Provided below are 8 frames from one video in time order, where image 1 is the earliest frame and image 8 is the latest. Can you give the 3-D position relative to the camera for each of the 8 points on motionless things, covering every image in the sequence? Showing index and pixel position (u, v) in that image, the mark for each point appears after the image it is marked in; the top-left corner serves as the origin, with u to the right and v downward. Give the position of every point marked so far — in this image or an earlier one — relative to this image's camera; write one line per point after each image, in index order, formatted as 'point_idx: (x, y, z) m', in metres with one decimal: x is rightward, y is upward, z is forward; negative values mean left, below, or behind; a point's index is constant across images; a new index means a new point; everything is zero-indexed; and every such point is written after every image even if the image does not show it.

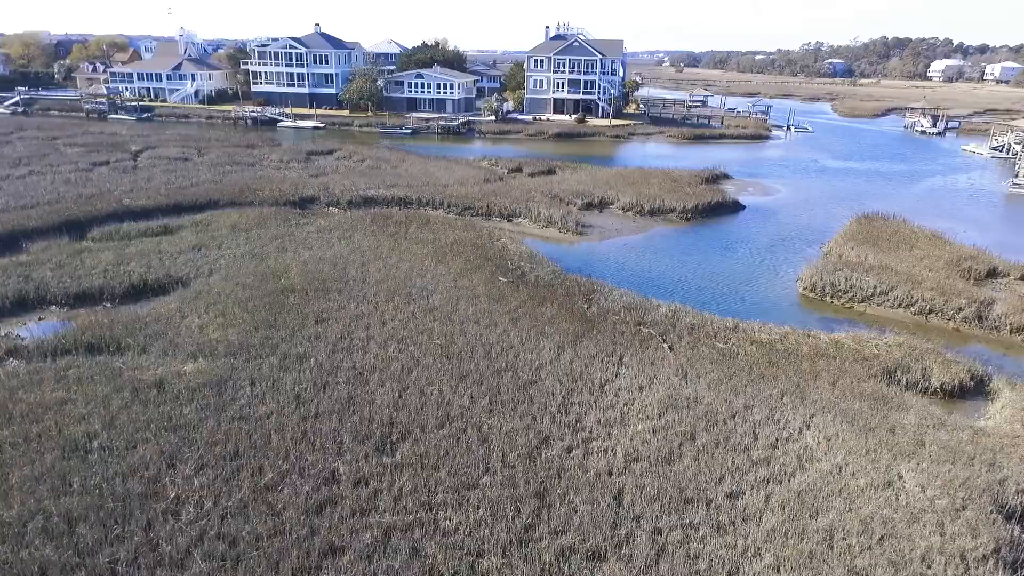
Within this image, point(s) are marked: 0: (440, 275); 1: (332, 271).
0: (-2.5, +0.4, +19.6) m
1: (-6.3, +0.6, +19.7) m
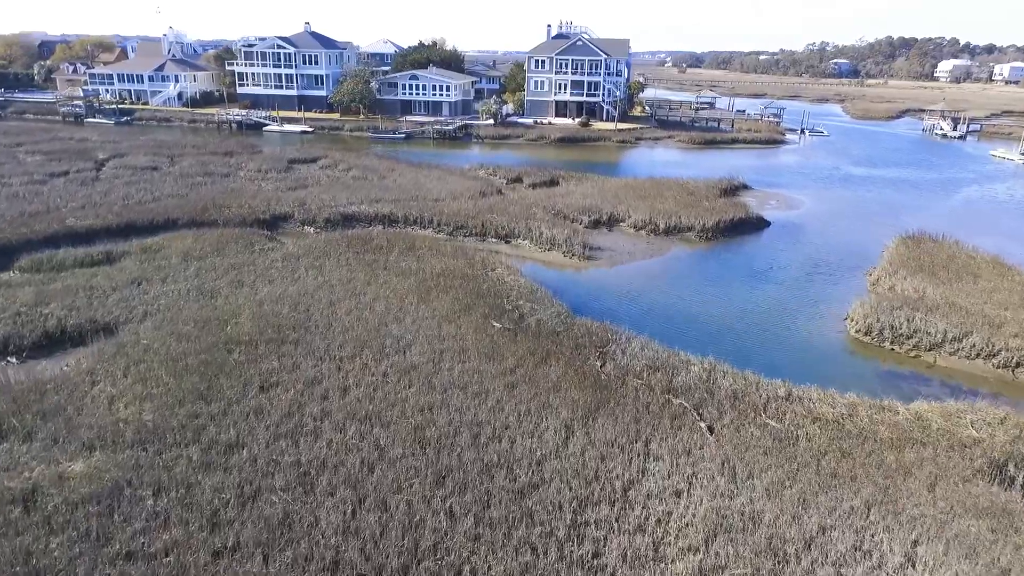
0: (-2.6, -0.9, +16.3) m
1: (-6.4, -0.7, +16.3) m
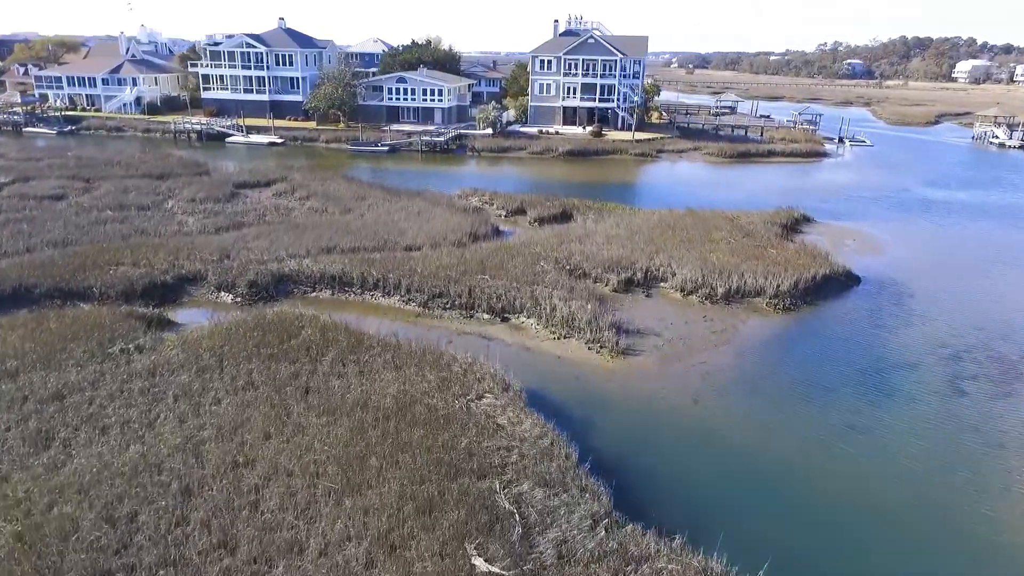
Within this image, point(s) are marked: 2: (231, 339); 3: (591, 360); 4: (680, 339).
0: (-2.6, -3.9, +8.6) m
1: (-6.4, -3.8, +8.7) m
2: (-7.2, -1.3, +14.6) m
3: (+2.2, -2.0, +15.6) m
4: (+5.0, -1.5, +16.8) m
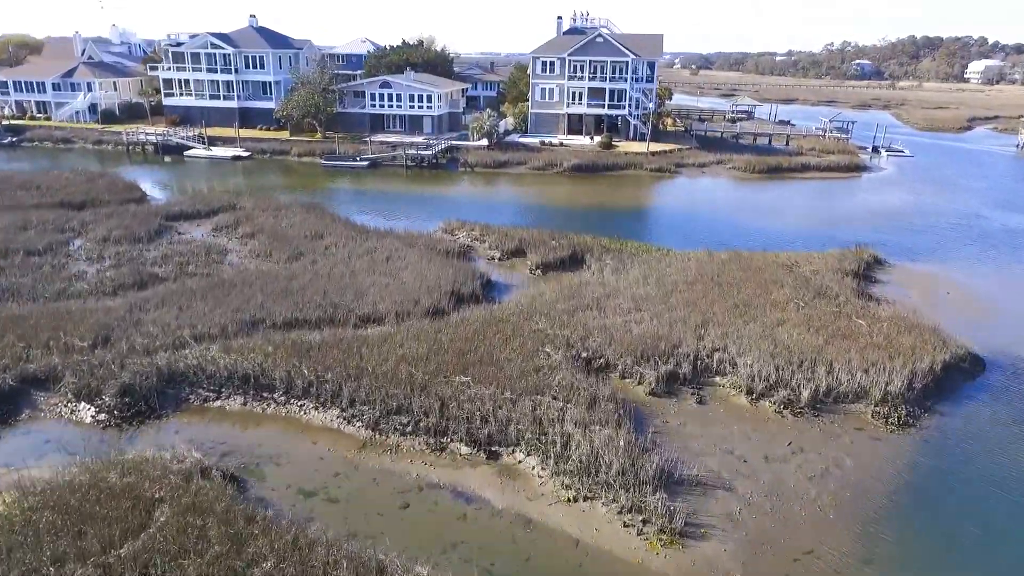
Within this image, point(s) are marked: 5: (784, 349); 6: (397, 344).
0: (-2.8, -6.4, +2.6) m
1: (-6.6, -6.2, +2.8) m
2: (-7.4, -3.8, +8.6) m
3: (+2.0, -4.4, +9.6) m
4: (+4.8, -4.0, +10.8) m
5: (+7.2, -1.6, +14.9) m
6: (-3.0, -1.5, +14.6) m
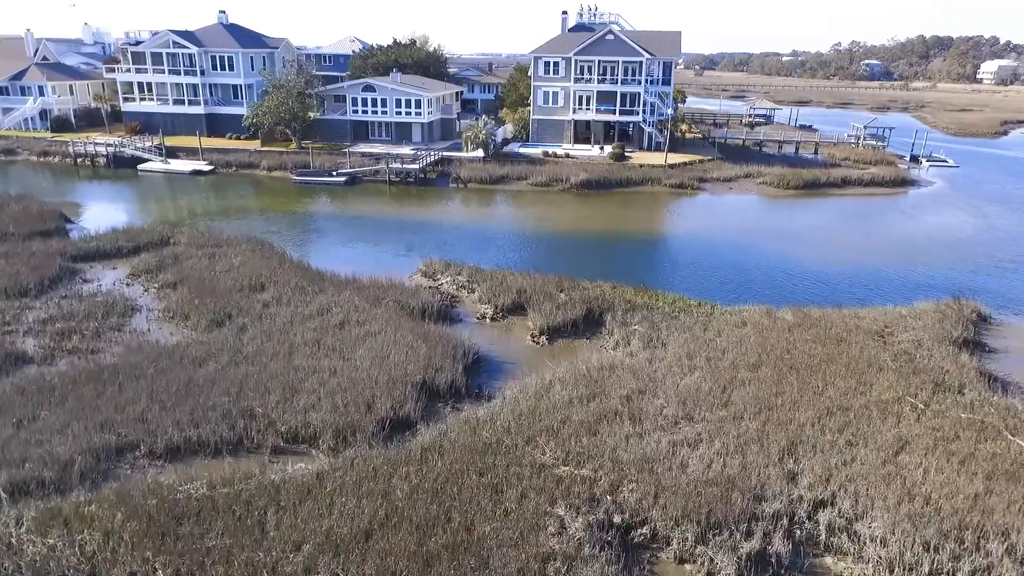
0: (-3.0, -8.5, -2.7) m
1: (-6.8, -8.3, -2.6) m
2: (-7.5, -5.9, +3.3) m
3: (+1.9, -6.5, +4.3) m
4: (+4.7, -6.0, +5.5) m
5: (+7.1, -3.7, +9.6) m
6: (-3.1, -3.6, +9.2) m
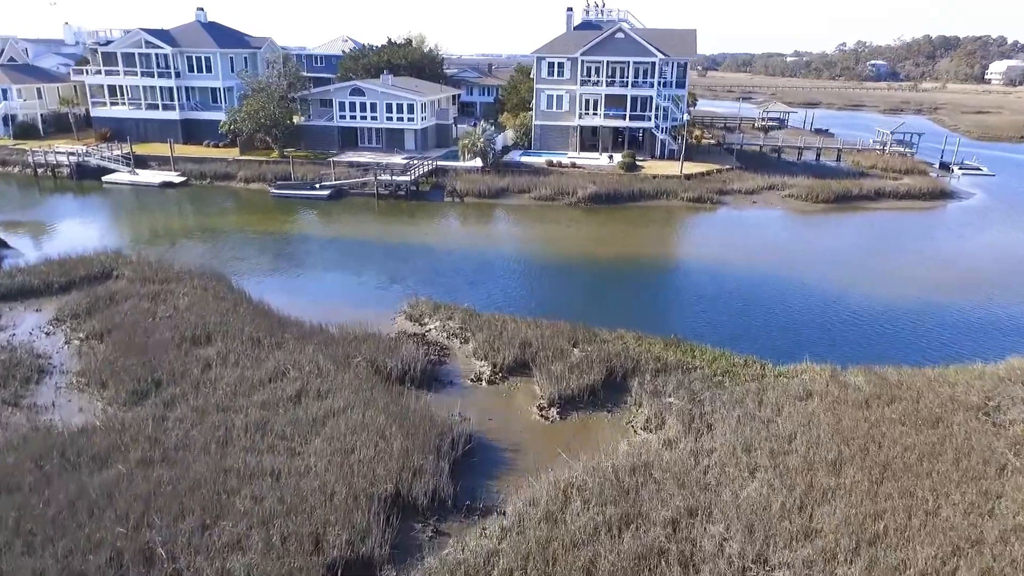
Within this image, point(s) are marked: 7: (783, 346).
0: (-2.9, -9.8, -6.1) m
1: (-6.7, -9.7, -5.9) m
2: (-7.5, -7.2, 0.0) m
3: (+1.9, -7.9, +0.9) m
4: (+4.7, -7.4, +2.1) m
5: (+7.1, -5.1, +6.2) m
6: (-3.0, -4.9, +5.9) m
7: (+8.6, -1.8, +18.1) m
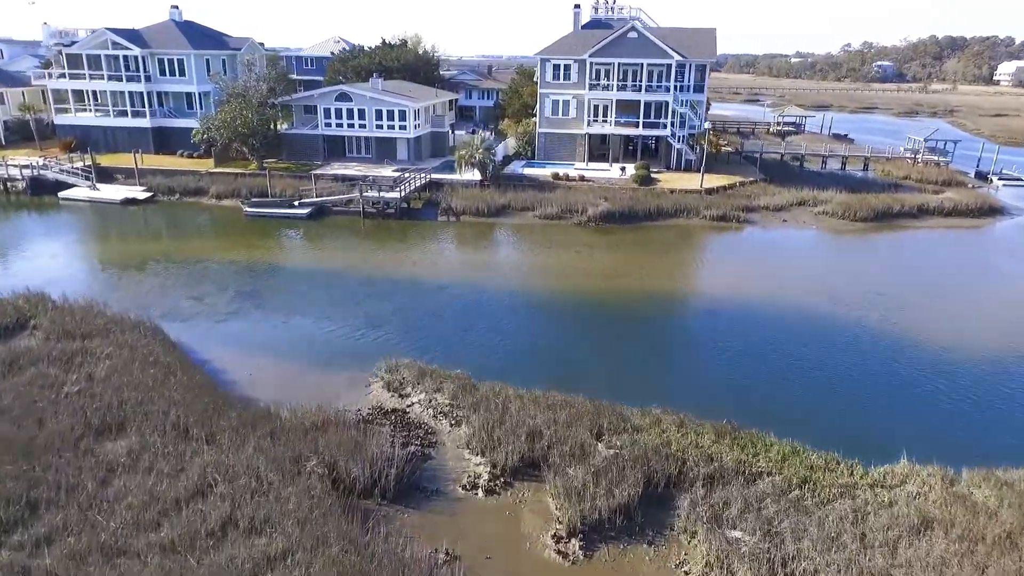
0: (-2.8, -11.3, -9.6) m
1: (-6.6, -11.1, -9.5) m
2: (-7.4, -8.7, -3.6) m
3: (+2.0, -9.3, -2.6) m
4: (+4.8, -8.9, -1.4) m
5: (+7.2, -6.5, +2.6) m
6: (-2.9, -6.4, +2.3) m
7: (+8.7, -3.3, +14.6) m
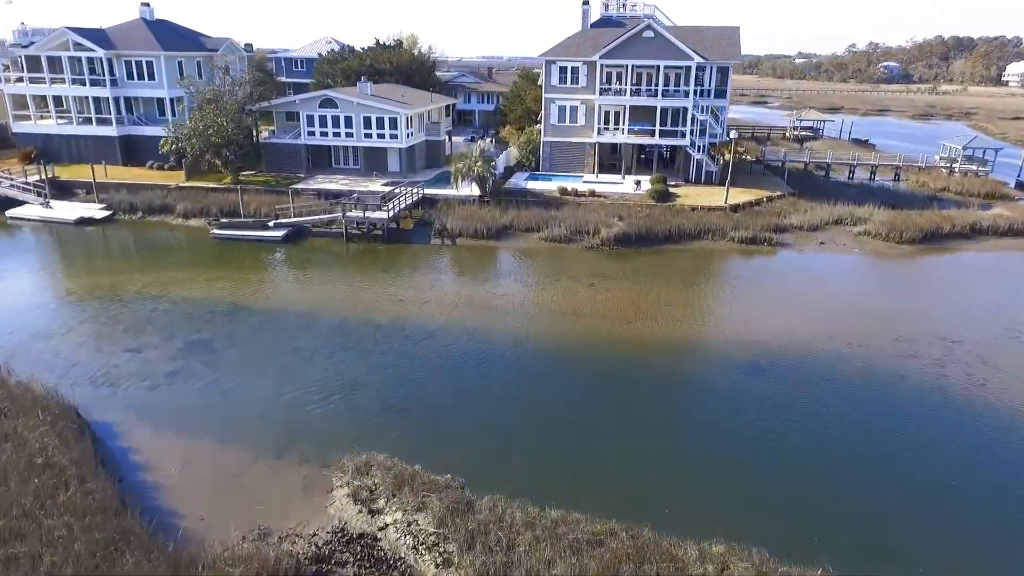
0: (-2.7, -12.7, -13.0) m
1: (-6.5, -12.5, -12.9) m
2: (-7.3, -10.1, -7.0) m
3: (+2.1, -10.7, -6.0) m
4: (+4.9, -10.3, -4.8) m
5: (+7.3, -7.9, -0.8) m
6: (-2.8, -7.8, -1.1) m
7: (+8.9, -4.7, +11.2) m
